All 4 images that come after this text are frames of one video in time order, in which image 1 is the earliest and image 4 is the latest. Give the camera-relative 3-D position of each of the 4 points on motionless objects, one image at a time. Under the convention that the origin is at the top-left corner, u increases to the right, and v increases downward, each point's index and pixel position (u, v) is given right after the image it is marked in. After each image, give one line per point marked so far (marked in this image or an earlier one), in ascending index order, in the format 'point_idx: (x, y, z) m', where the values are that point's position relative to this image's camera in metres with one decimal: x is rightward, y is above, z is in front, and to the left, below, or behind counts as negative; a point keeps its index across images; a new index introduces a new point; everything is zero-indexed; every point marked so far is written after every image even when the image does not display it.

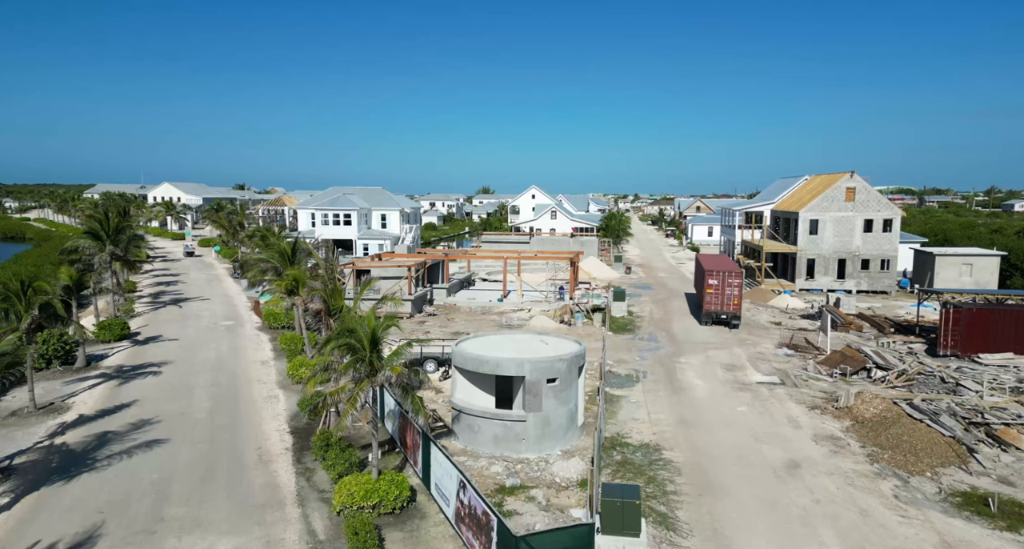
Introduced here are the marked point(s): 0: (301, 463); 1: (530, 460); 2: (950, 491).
0: (-5.4, -4.8, +15.9) m
1: (+0.5, -4.9, +16.5) m
2: (+9.8, -4.9, +13.9) m
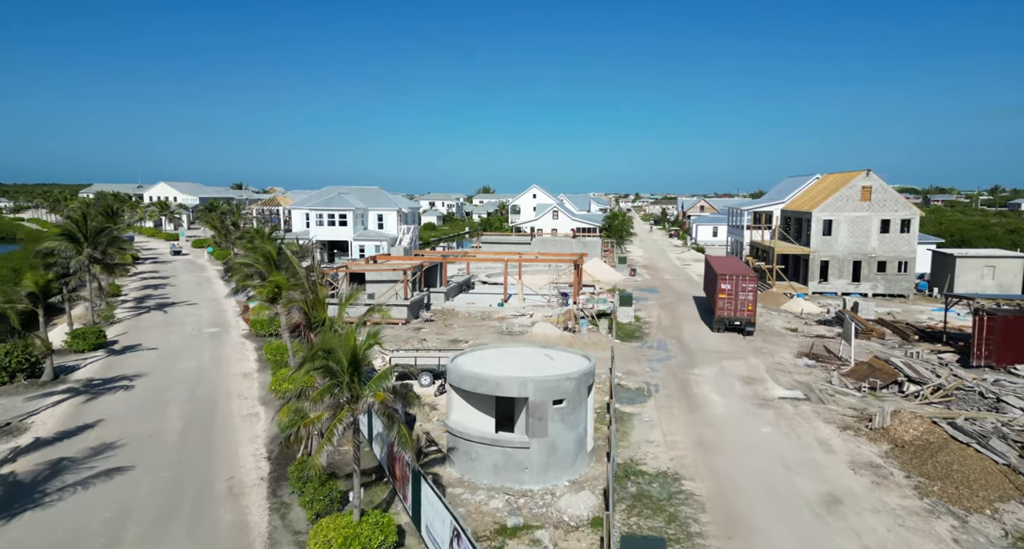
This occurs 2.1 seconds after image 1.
0: (-5.4, -5.1, +14.1) m
1: (+0.5, -5.2, +14.7) m
2: (+9.9, -5.1, +12.1) m
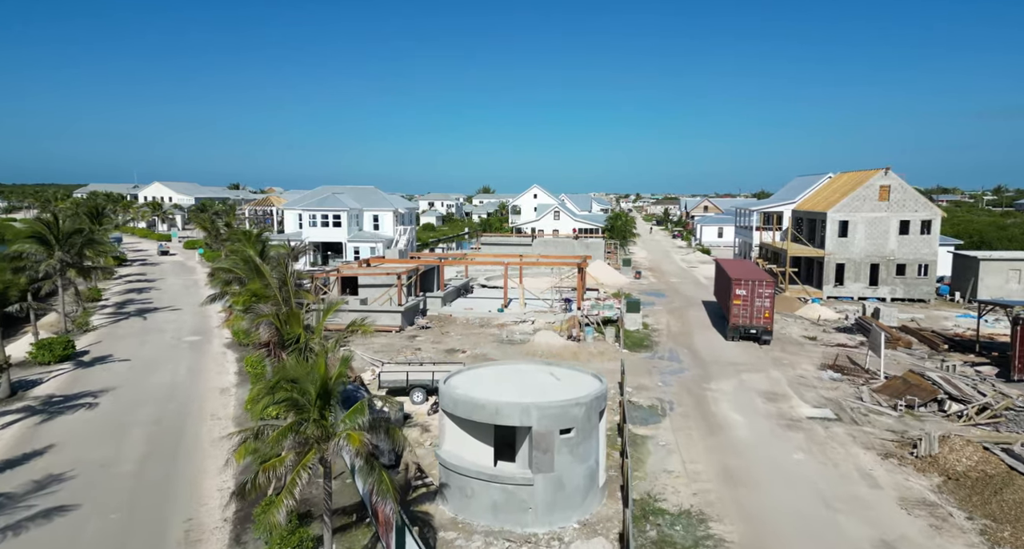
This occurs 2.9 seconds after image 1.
0: (-5.3, -5.3, +12.2) m
1: (+0.5, -5.4, +12.7) m
2: (+9.9, -5.3, +10.2) m
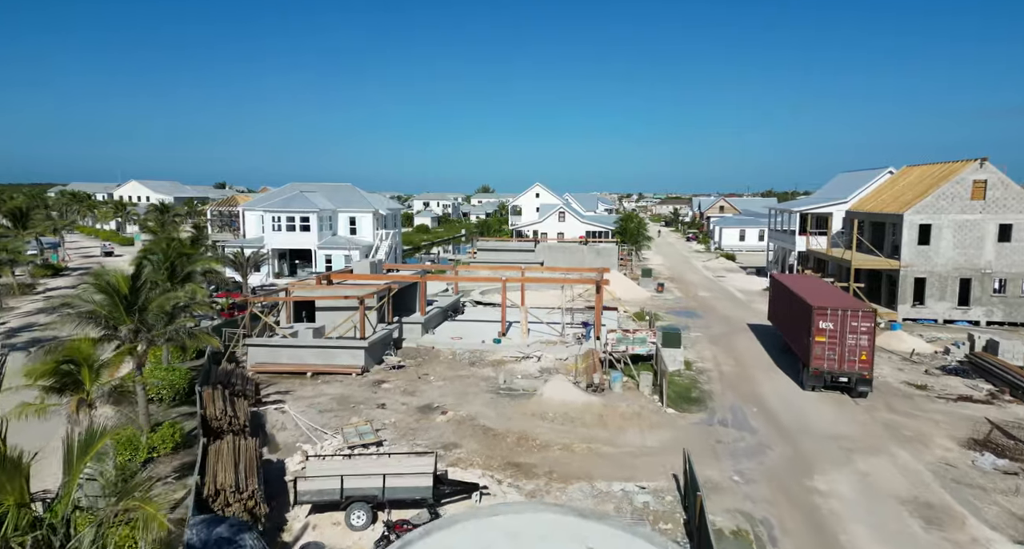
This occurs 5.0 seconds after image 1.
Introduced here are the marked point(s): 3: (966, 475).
0: (-5.4, -6.2, +4.3) m
1: (+0.5, -6.3, +4.8) m
2: (+9.9, -6.2, +2.3) m
3: (+10.9, -4.8, +14.8) m
